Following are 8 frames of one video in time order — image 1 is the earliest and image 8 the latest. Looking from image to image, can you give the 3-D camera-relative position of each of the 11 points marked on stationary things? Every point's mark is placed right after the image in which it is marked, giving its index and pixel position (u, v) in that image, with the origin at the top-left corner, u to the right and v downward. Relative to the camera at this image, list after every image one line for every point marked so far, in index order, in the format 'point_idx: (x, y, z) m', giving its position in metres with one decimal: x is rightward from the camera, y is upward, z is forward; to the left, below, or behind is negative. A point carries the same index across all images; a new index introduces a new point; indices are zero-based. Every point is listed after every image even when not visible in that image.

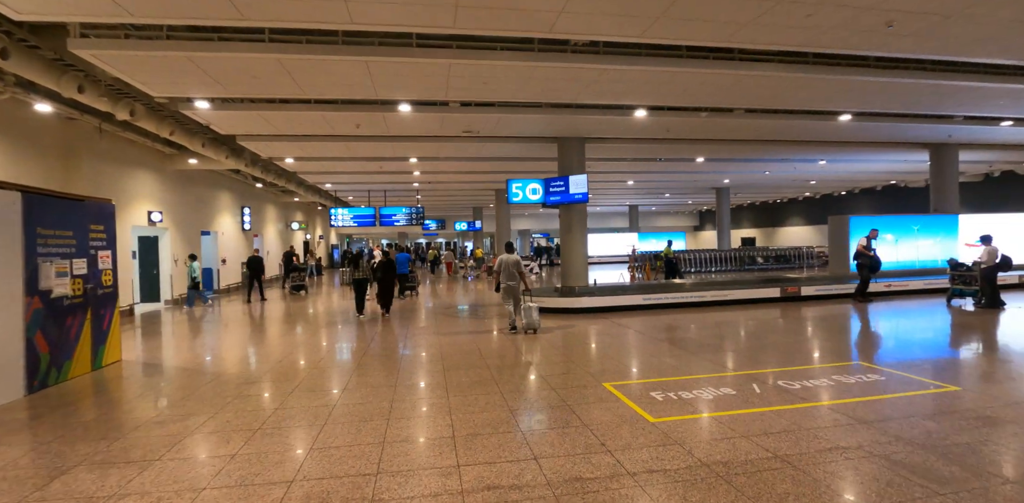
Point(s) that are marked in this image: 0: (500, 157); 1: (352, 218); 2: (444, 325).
0: (-0.3, +2.3, +11.3) m
1: (-6.1, +1.3, +17.6) m
2: (-1.5, -1.4, +10.2) m
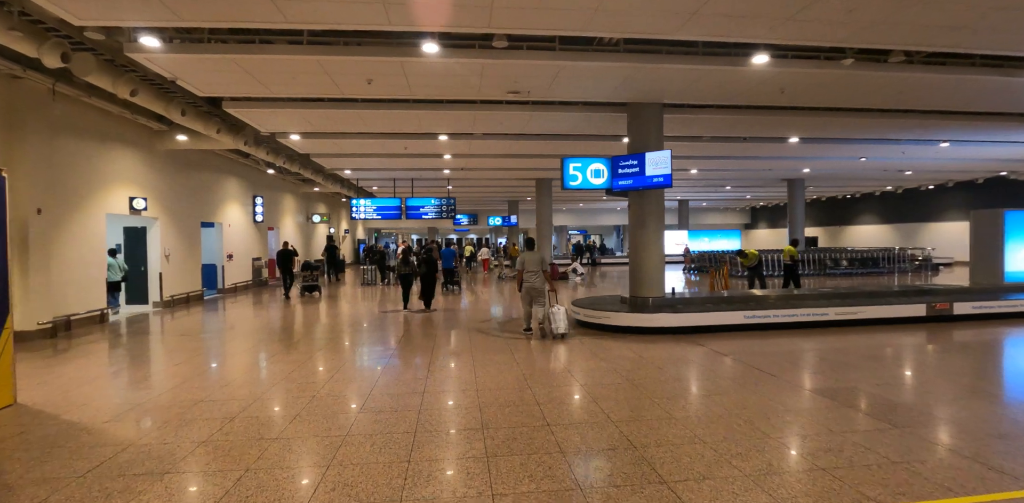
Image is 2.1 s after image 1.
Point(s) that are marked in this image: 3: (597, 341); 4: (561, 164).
0: (+0.7, +2.4, +9.2) m
1: (-4.6, +1.4, +15.8) m
2: (-0.6, -1.4, +8.1) m
3: (+1.2, -1.3, +6.5) m
4: (+0.9, +1.5, +7.8) m
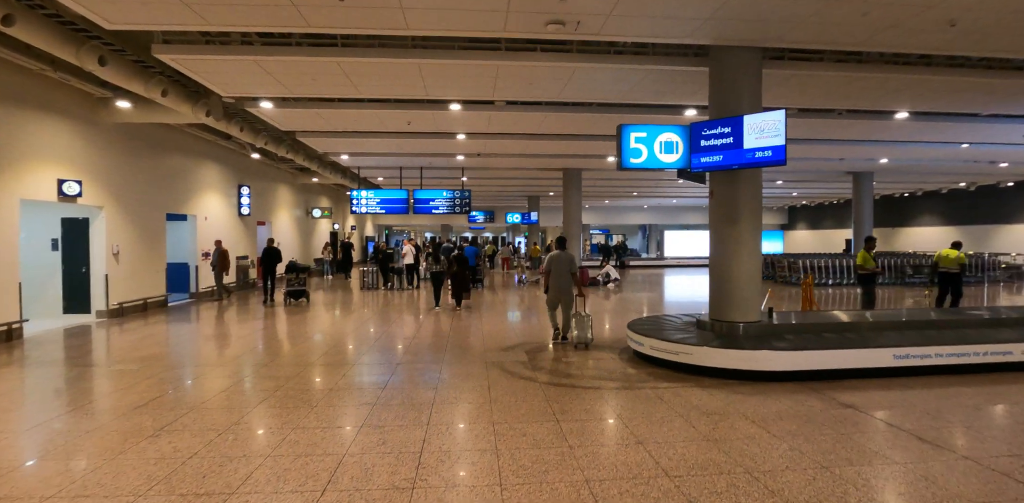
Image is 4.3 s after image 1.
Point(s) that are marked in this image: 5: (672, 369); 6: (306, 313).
0: (+1.2, +2.3, +7.1) m
1: (-4.0, +1.4, +13.8) m
2: (-0.2, -1.4, +6.1) m
3: (+1.6, -1.3, +4.4) m
4: (+1.3, +1.5, +5.7) m
5: (+1.7, -1.3, +5.1) m
6: (-4.6, -1.4, +10.4) m
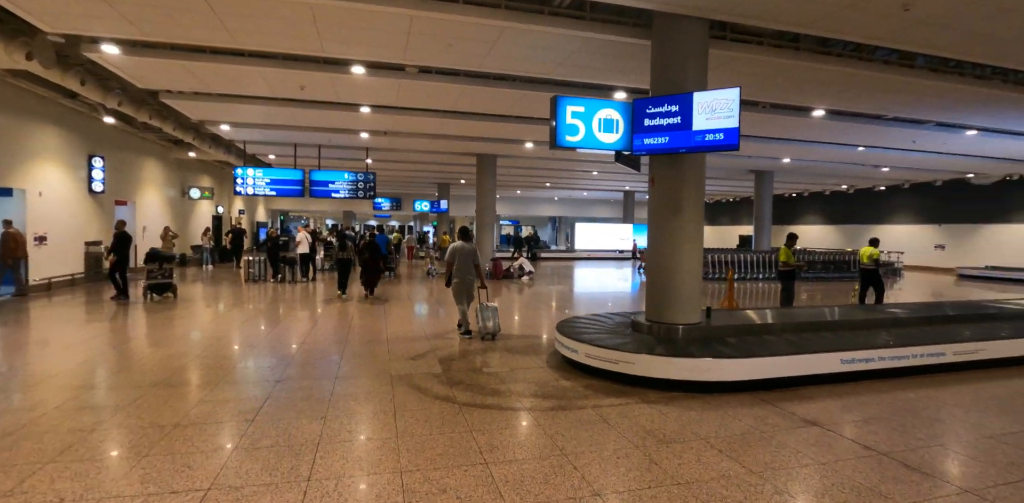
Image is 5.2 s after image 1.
0: (+0.1, +2.4, +6.3) m
1: (-6.2, +1.7, +12.0) m
2: (-1.2, -1.3, +5.1) m
3: (+0.9, -1.3, +3.8) m
4: (+0.4, +1.6, +5.0) m
5: (+0.9, -1.2, +4.5) m
6: (-6.3, -1.2, +8.6) m
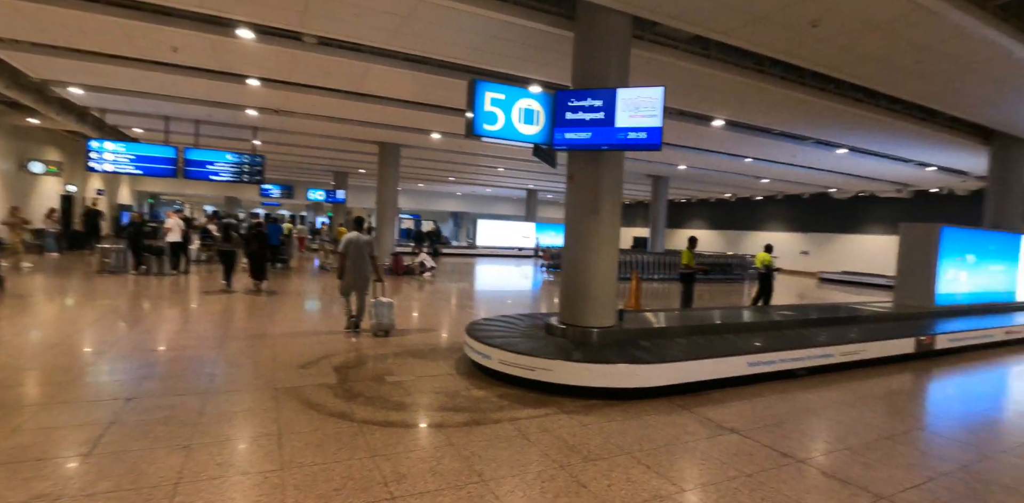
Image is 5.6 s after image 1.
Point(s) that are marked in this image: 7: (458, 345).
0: (-1.0, +2.5, +5.8) m
1: (-8.3, +2.0, +10.2) m
2: (-2.1, -1.2, +4.4) m
3: (+0.2, -1.3, +3.6) m
4: (-0.4, +1.6, +4.6) m
5: (+0.1, -1.2, +4.2) m
6: (-7.8, -1.0, +6.9) m
7: (-0.8, -1.2, +5.9) m
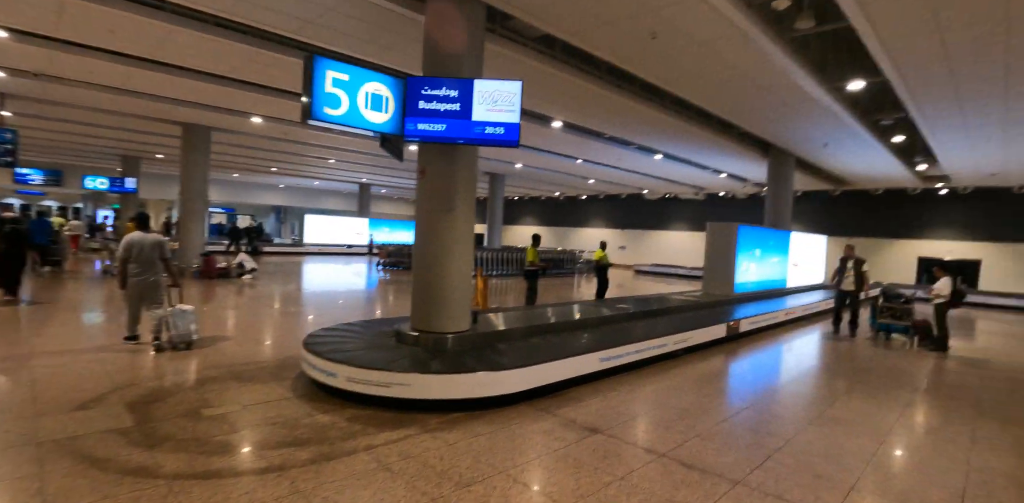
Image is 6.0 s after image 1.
0: (-2.7, +2.4, +4.9) m
1: (-11.0, +1.8, +6.8) m
2: (-3.2, -1.3, +3.3) m
3: (-0.8, -1.3, +3.2) m
4: (-1.7, +1.5, +4.0) m
5: (-1.0, -1.3, +3.8) m
6: (-9.4, -1.2, +3.8) m
7: (-2.4, -1.2, +5.2) m
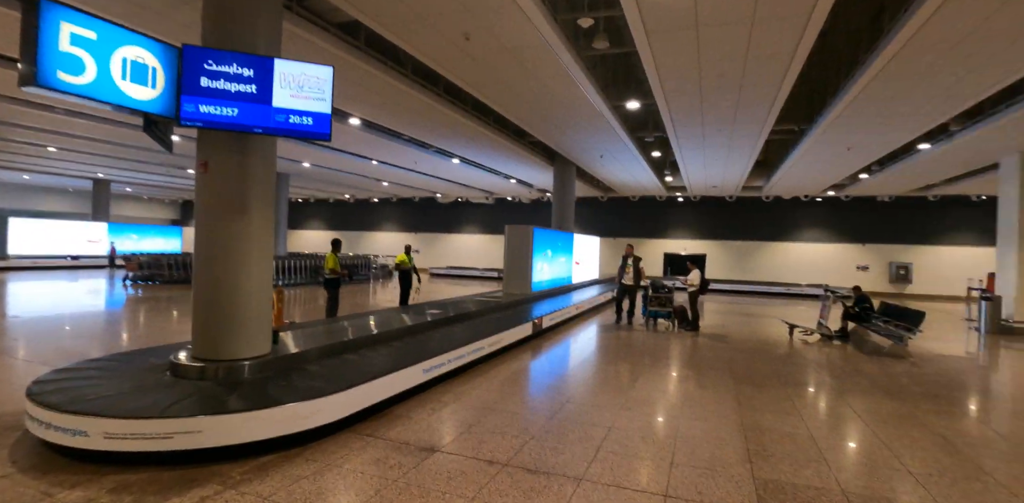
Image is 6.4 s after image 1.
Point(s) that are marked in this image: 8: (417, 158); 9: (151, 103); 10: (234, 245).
0: (-4.2, +2.2, +3.4) m
1: (-12.6, +1.3, +2.0) m
2: (-4.0, -1.5, +1.8) m
3: (-1.7, -1.4, +2.6) m
4: (-3.0, +1.4, +2.9) m
5: (-2.2, -1.4, +3.0) m
6: (-9.9, -1.5, -0.1) m
7: (-4.0, -1.4, +3.7) m
8: (-2.1, +2.6, +12.8) m
9: (-2.7, +1.1, +3.5) m
10: (-2.3, 0.0, +3.9) m
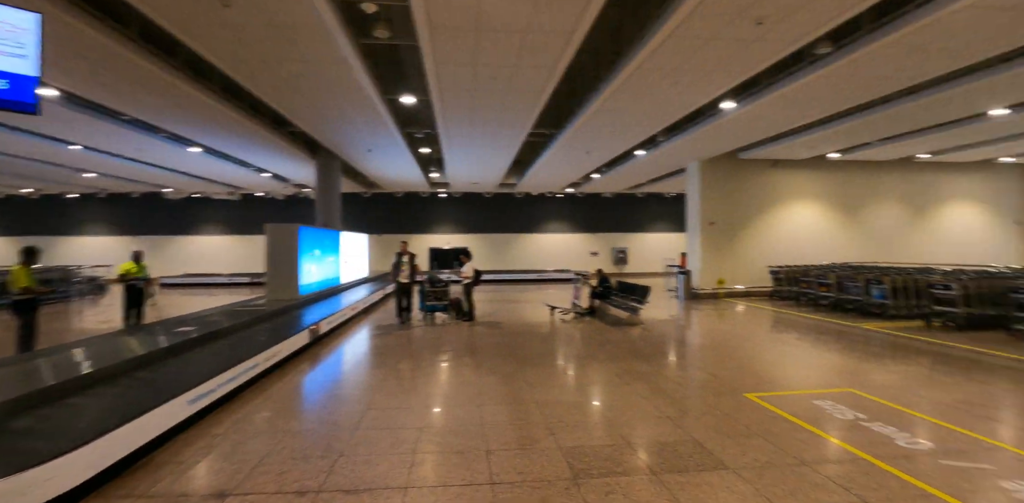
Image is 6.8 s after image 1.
0: (-5.2, +2.1, +1.3) m
1: (-12.2, +0.8, -3.5) m
2: (-4.2, -1.7, -0.1) m
3: (-2.5, -1.5, +1.6) m
4: (-3.9, +1.3, +1.3) m
5: (-3.1, -1.5, +1.8) m
6: (-8.7, -1.9, -4.3) m
7: (-5.1, -1.6, +1.7) m
8: (-7.3, +2.5, +10.6) m
9: (-3.8, +0.9, +2.0) m
10: (-3.6, -0.1, +2.6) m
